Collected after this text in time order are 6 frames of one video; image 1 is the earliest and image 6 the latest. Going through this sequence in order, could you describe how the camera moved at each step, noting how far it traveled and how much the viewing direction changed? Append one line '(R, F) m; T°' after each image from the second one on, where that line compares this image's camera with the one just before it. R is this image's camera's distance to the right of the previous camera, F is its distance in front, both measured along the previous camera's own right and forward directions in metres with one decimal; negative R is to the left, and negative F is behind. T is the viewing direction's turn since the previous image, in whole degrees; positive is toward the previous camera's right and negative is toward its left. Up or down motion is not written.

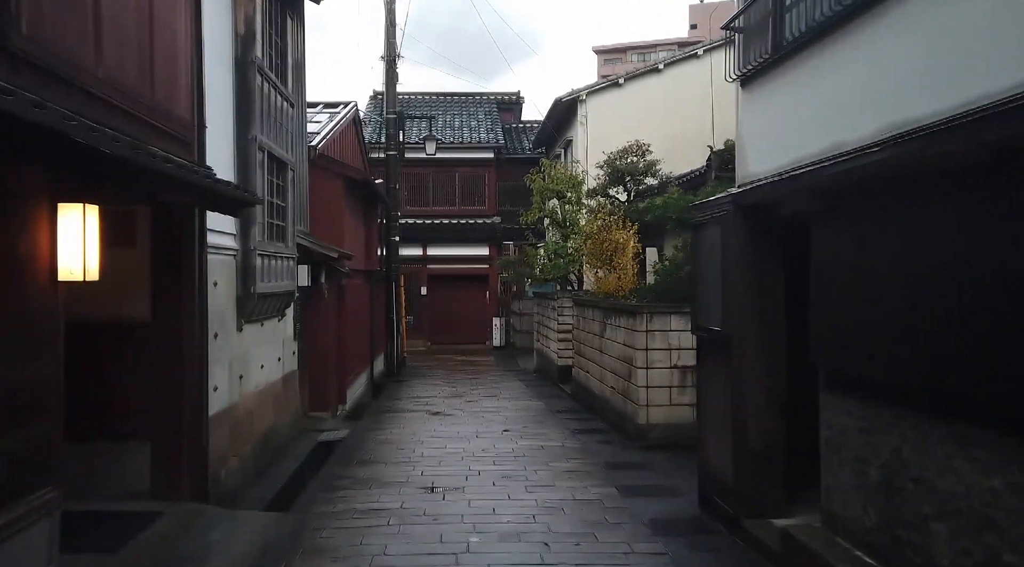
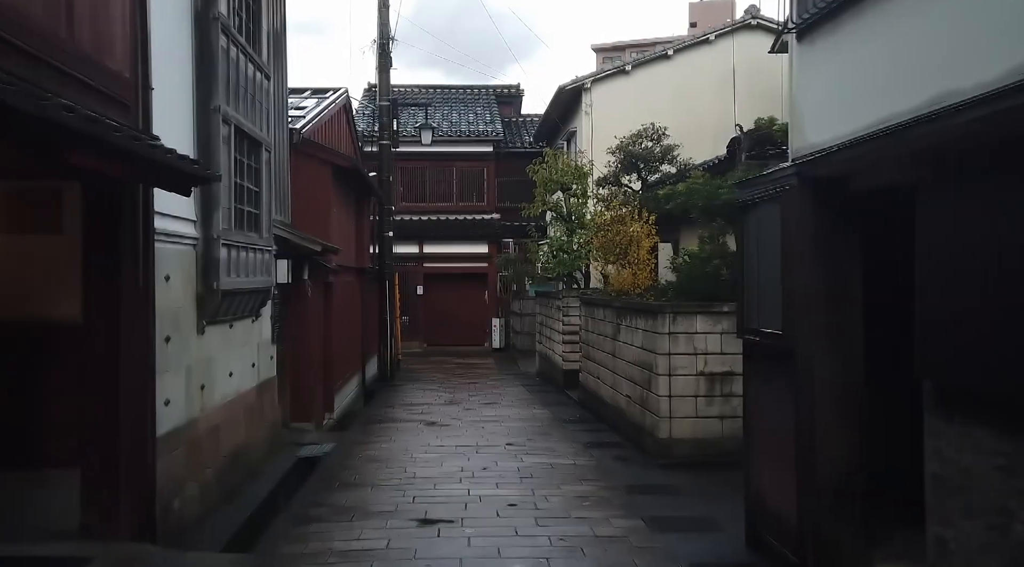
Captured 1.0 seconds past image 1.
(-0.1, +1.2) m; 0°
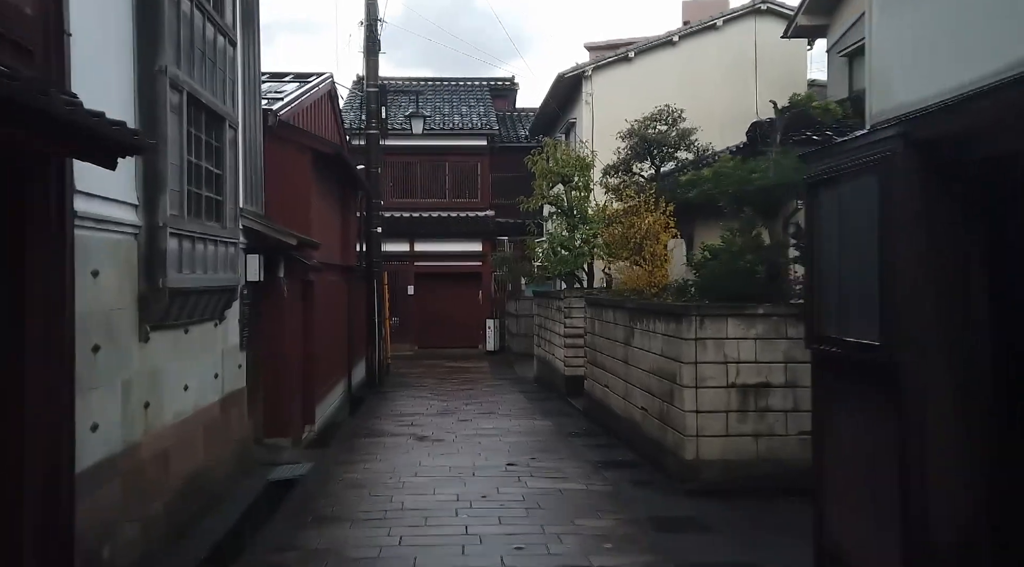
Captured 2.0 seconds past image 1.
(-0.1, +1.2) m; +1°
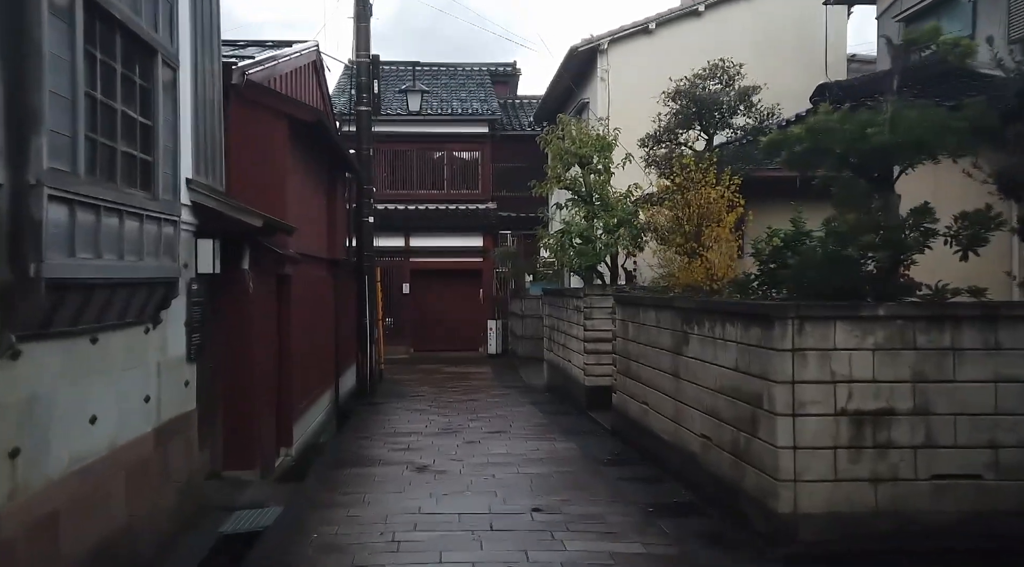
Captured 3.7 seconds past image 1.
(-0.3, +2.0) m; 0°
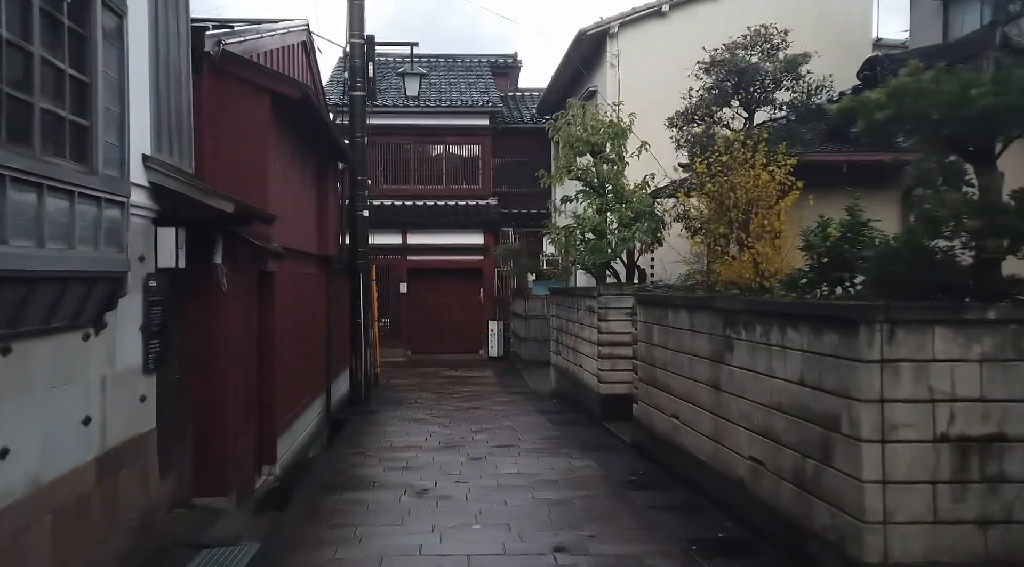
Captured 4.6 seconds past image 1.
(-0.1, +1.1) m; 0°
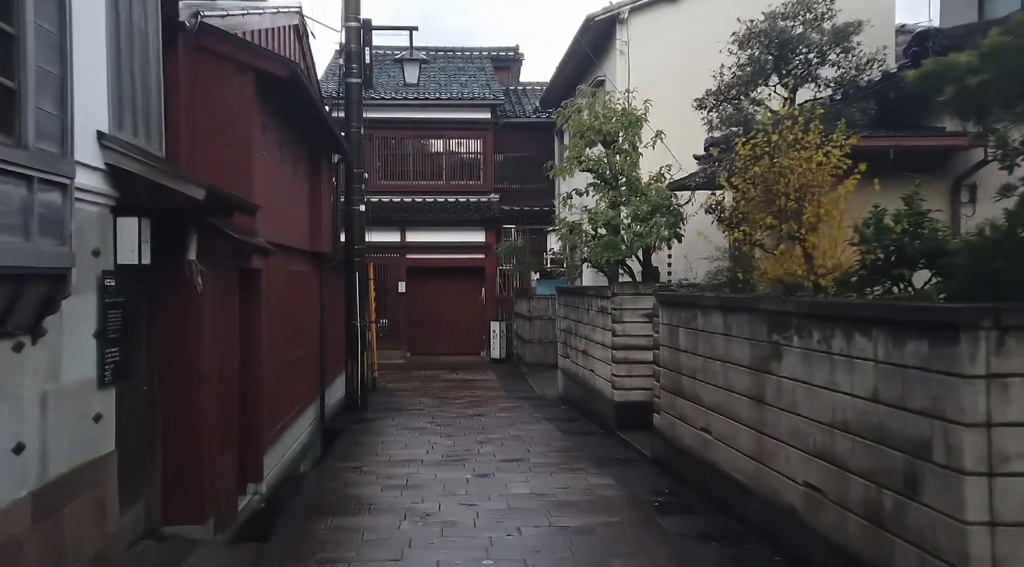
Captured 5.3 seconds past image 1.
(-0.1, +0.9) m; 0°
